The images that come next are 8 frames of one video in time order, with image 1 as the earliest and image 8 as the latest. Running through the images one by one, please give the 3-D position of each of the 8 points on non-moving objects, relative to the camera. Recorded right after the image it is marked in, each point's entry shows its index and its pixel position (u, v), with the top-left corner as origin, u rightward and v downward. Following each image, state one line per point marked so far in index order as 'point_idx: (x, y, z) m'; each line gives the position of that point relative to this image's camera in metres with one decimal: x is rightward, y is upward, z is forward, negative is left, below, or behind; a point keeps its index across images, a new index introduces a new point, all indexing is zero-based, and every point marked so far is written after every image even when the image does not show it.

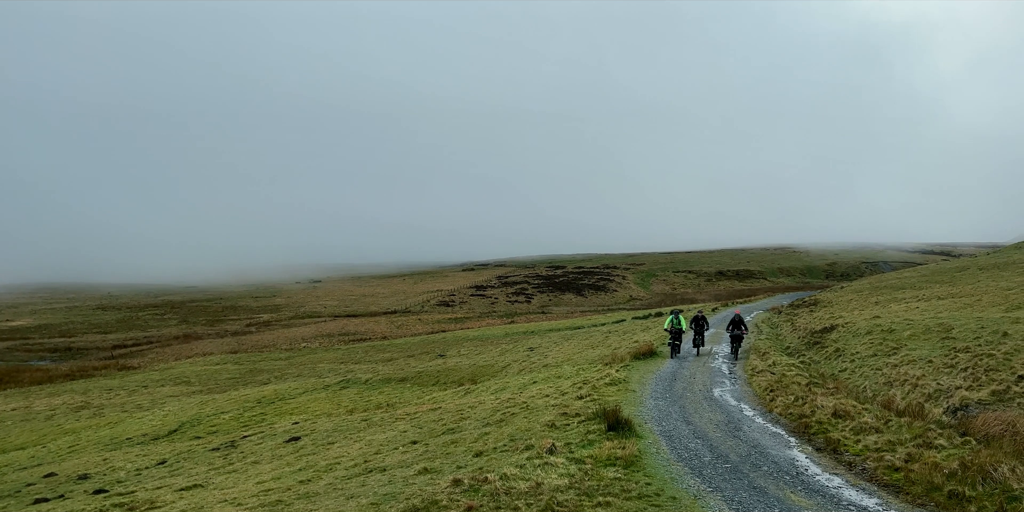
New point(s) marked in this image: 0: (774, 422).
0: (+8.8, -5.9, +17.8) m
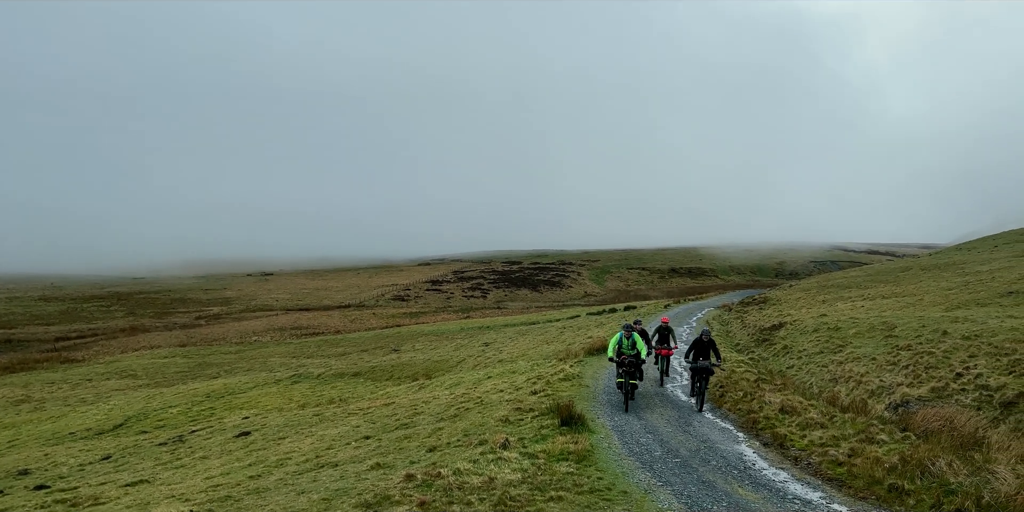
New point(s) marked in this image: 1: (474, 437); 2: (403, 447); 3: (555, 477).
0: (+7.5, -5.8, +18.1) m
1: (-1.5, -5.5, +15.3) m
2: (-3.6, -5.8, +15.3) m
3: (+1.0, -5.8, +13.2) m
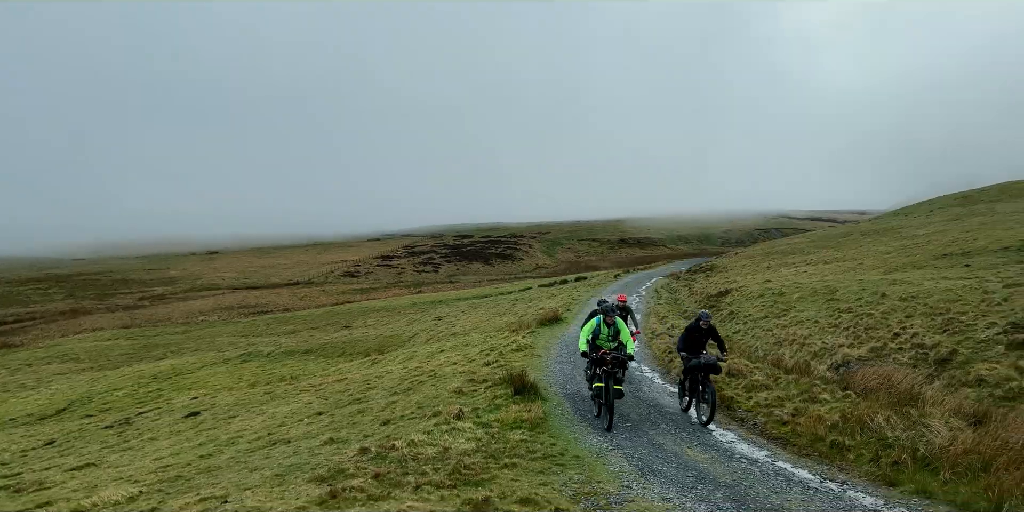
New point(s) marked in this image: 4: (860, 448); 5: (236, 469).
0: (+6.1, -4.7, +18.5) m
1: (-2.7, -4.7, +15.4) m
2: (-4.8, -5.1, +15.4) m
3: (-0.2, -5.0, +13.4) m
4: (+9.1, -5.0, +13.1) m
5: (-7.1, -5.5, +12.9) m
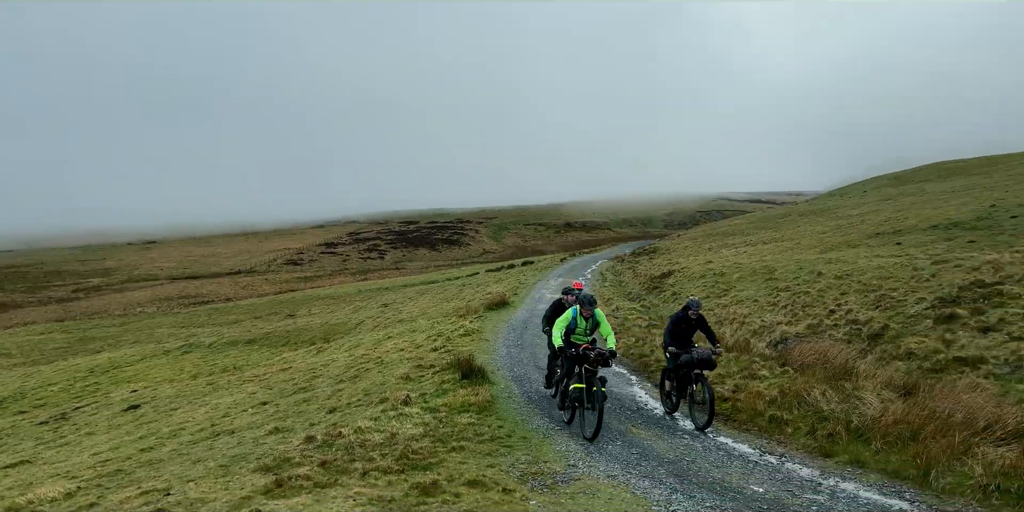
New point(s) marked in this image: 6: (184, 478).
0: (+4.5, -4.0, +18.9) m
1: (-4.2, -4.3, +15.4) m
2: (-6.3, -4.7, +15.3) m
3: (-1.6, -4.7, +13.6) m
4: (+7.7, -4.5, +13.6) m
5: (-8.4, -5.2, +12.7) m
6: (-7.8, -5.3, +11.9) m
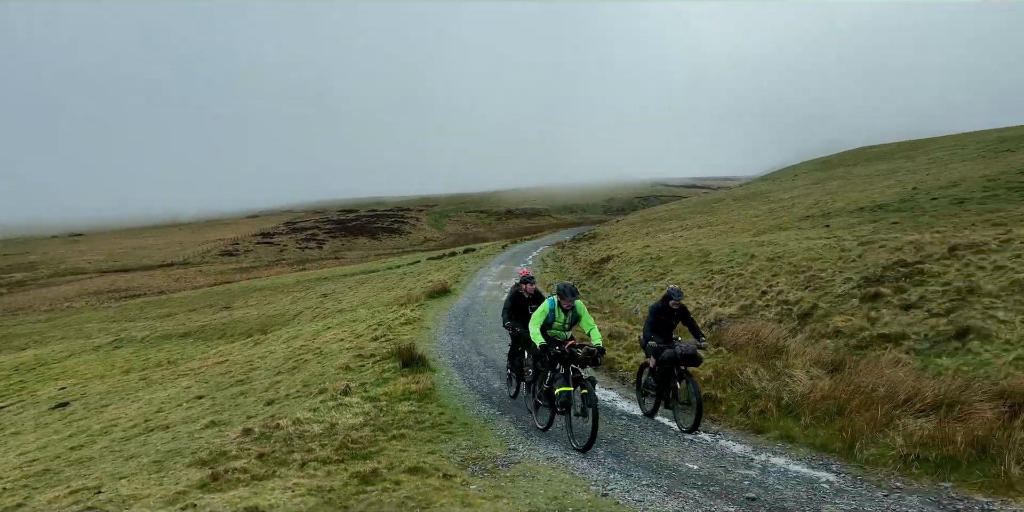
0: (+2.7, -3.5, +19.2) m
1: (-5.8, -4.0, +15.3) m
2: (-7.9, -4.5, +15.1) m
3: (-3.1, -4.3, +13.6) m
4: (+6.2, -4.0, +14.0) m
5: (-9.9, -5.0, +12.5) m
6: (-9.2, -5.1, +11.7) m
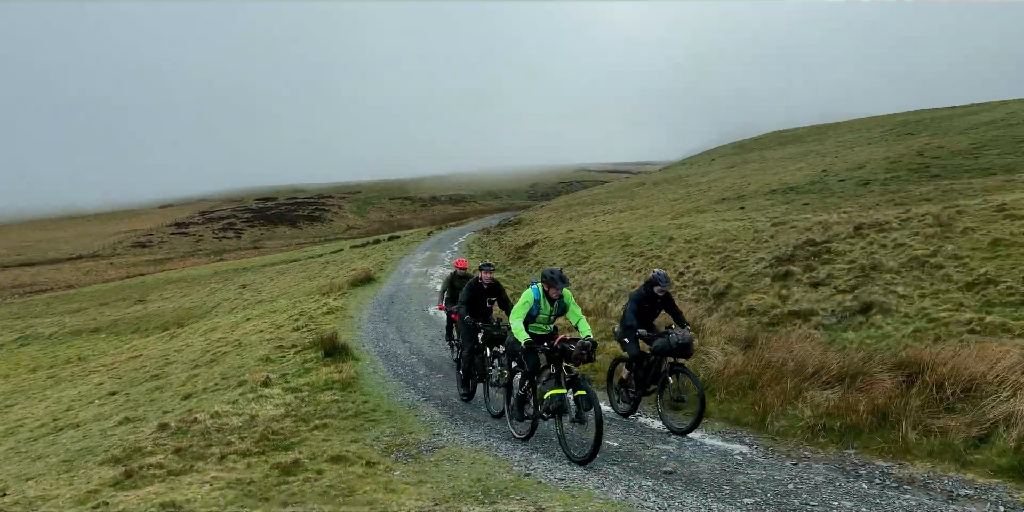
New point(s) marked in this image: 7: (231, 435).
0: (+0.4, -3.0, +19.4) m
1: (-7.8, -3.7, +15.0) m
2: (-9.9, -4.2, +14.8) m
3: (-5.0, -4.0, +13.5) m
4: (+4.2, -3.5, +14.4) m
5: (-11.8, -4.9, +12.1) m
6: (-11.1, -5.0, +11.3) m
7: (-6.9, -4.4, +12.3) m
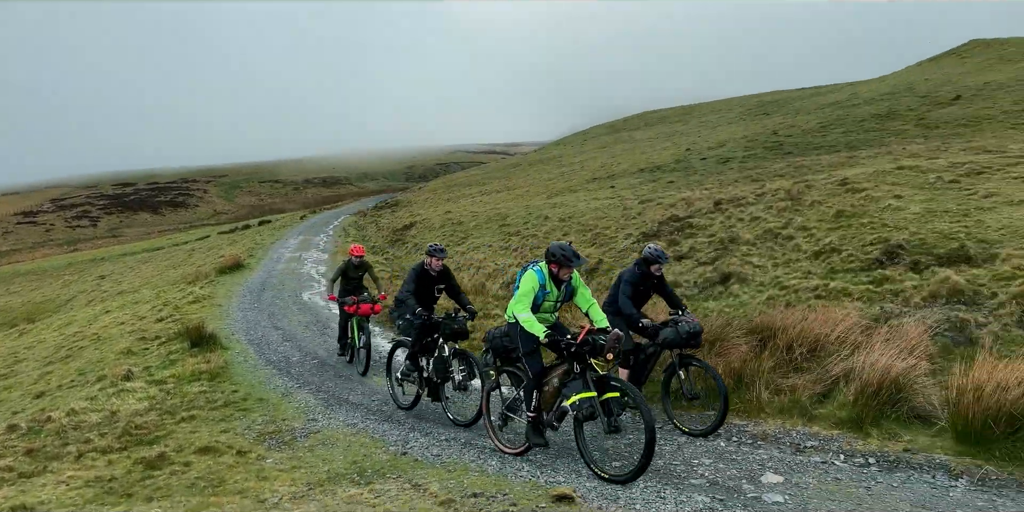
0: (-3.3, -2.3, +19.5) m
1: (-11.2, -3.4, +14.5) m
2: (-13.2, -4.0, +14.1) m
3: (-8.2, -3.7, +13.2) m
4: (+0.9, -2.9, +14.9) m
5: (-14.8, -4.8, +11.3) m
6: (-14.0, -4.9, +10.6) m
7: (-9.9, -4.2, +11.8) m
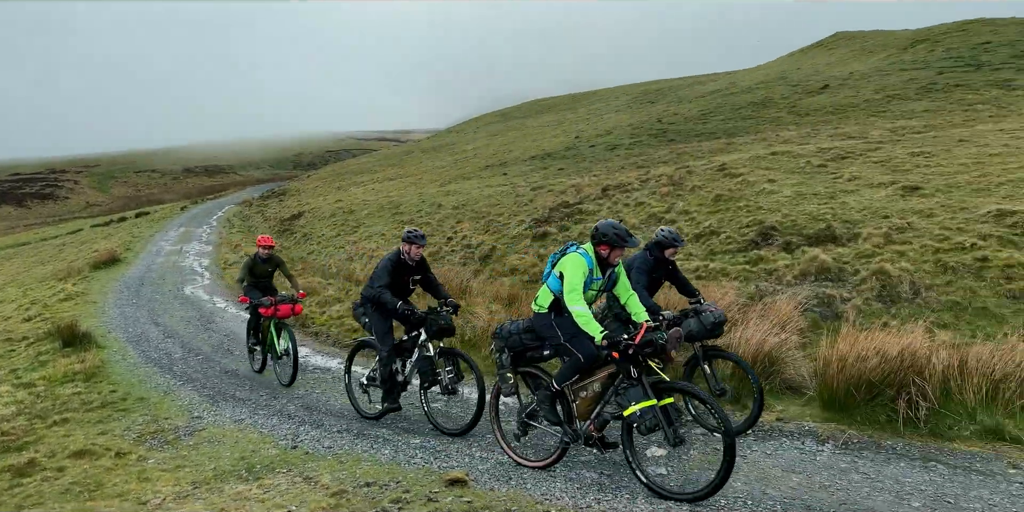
0: (-6.6, -2.0, +19.2) m
1: (-14.1, -3.3, +13.7) m
2: (-16.0, -4.0, +13.1) m
3: (-11.0, -3.6, +12.6) m
4: (-2.1, -2.6, +14.9) m
5: (-17.4, -4.9, +10.2) m
6: (-16.6, -4.9, +9.6) m
7: (-12.6, -4.1, +11.1) m
